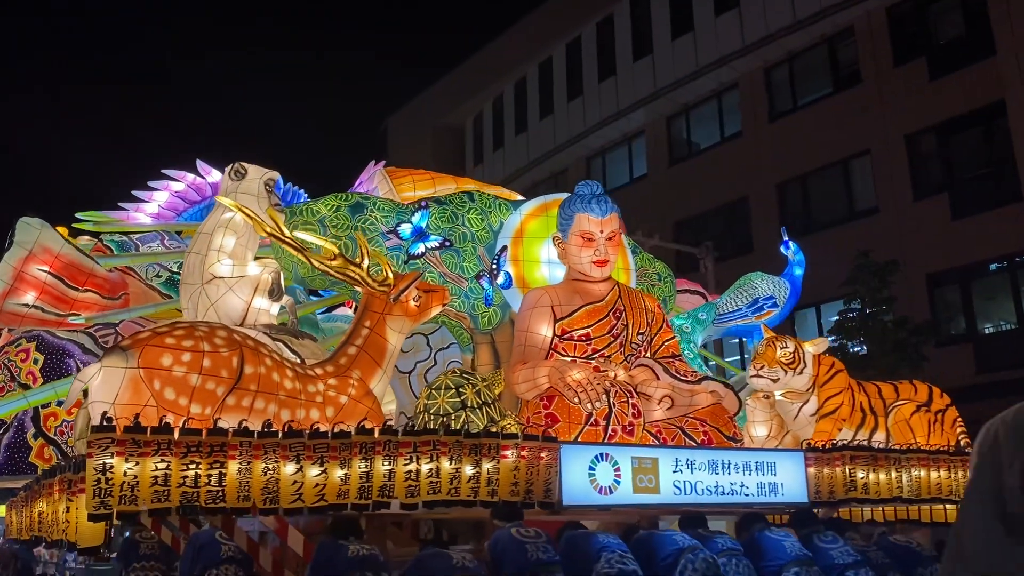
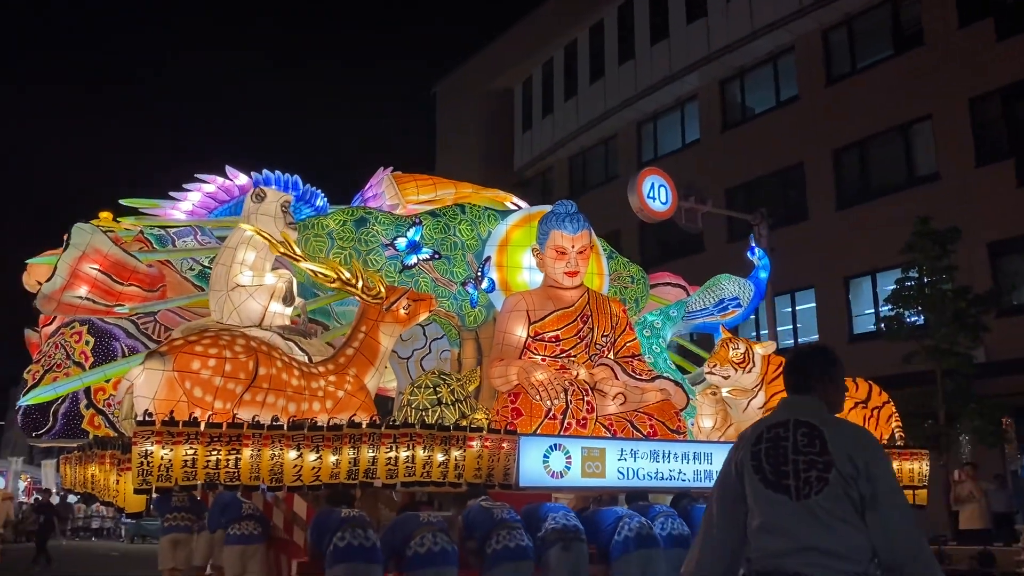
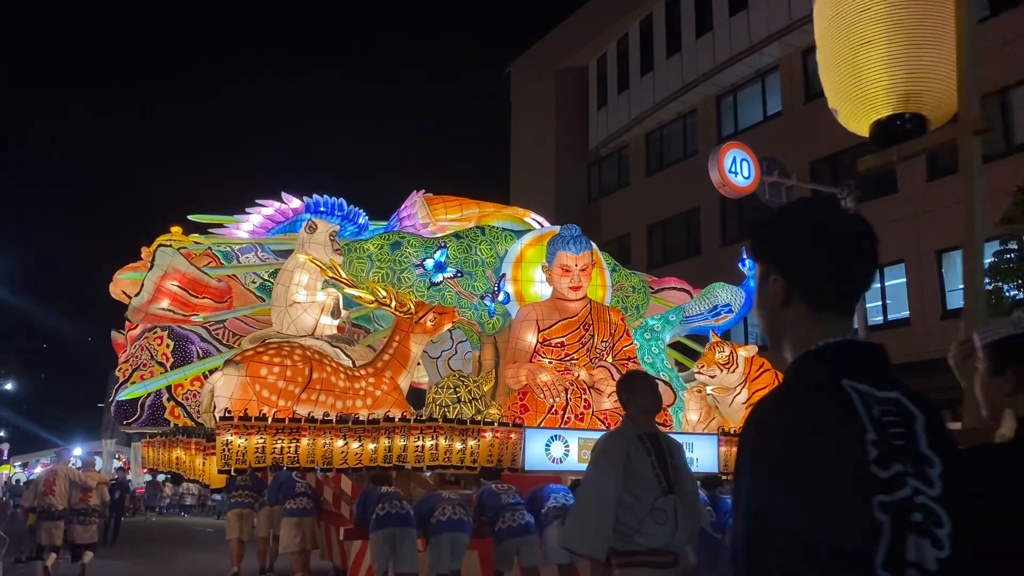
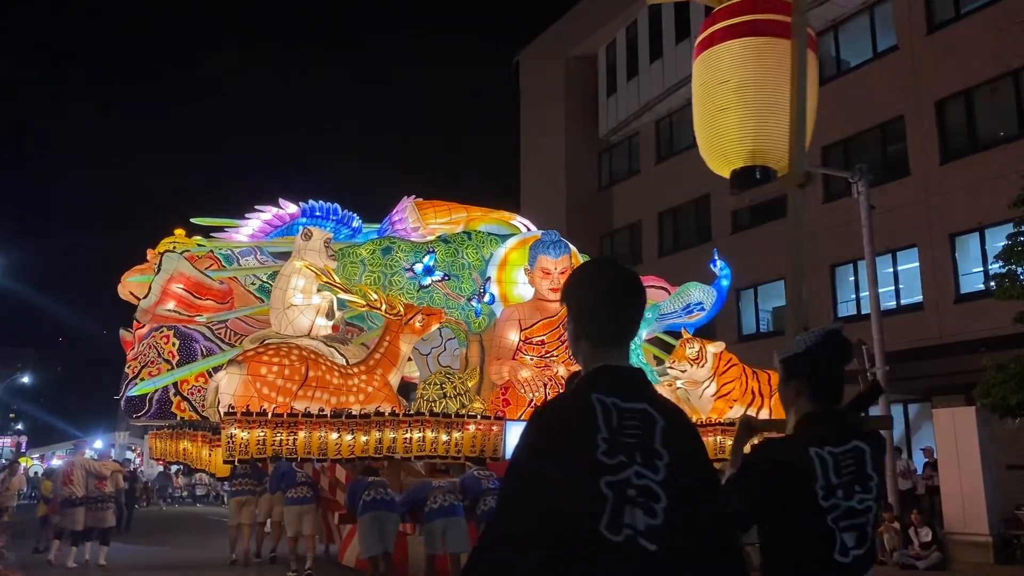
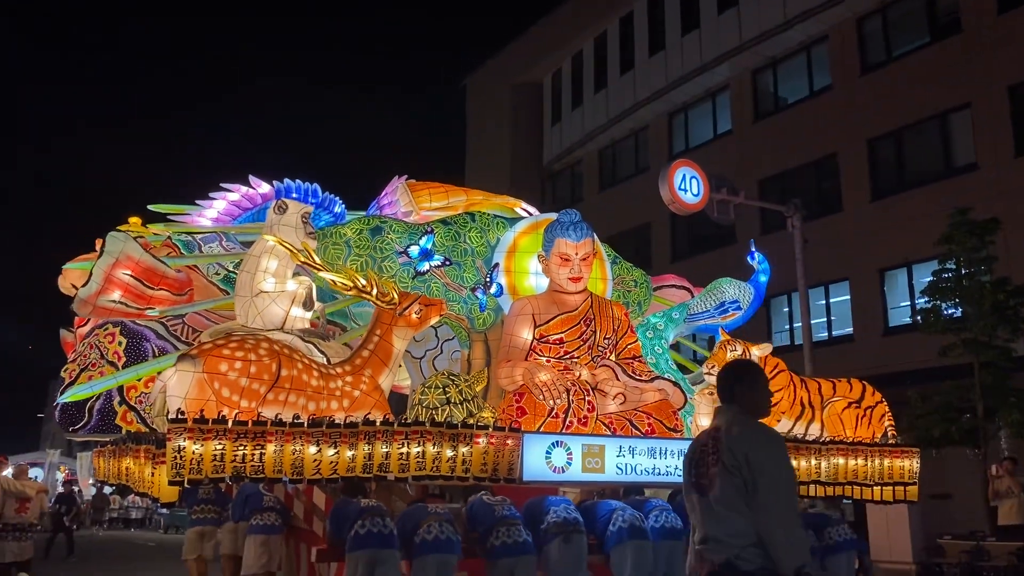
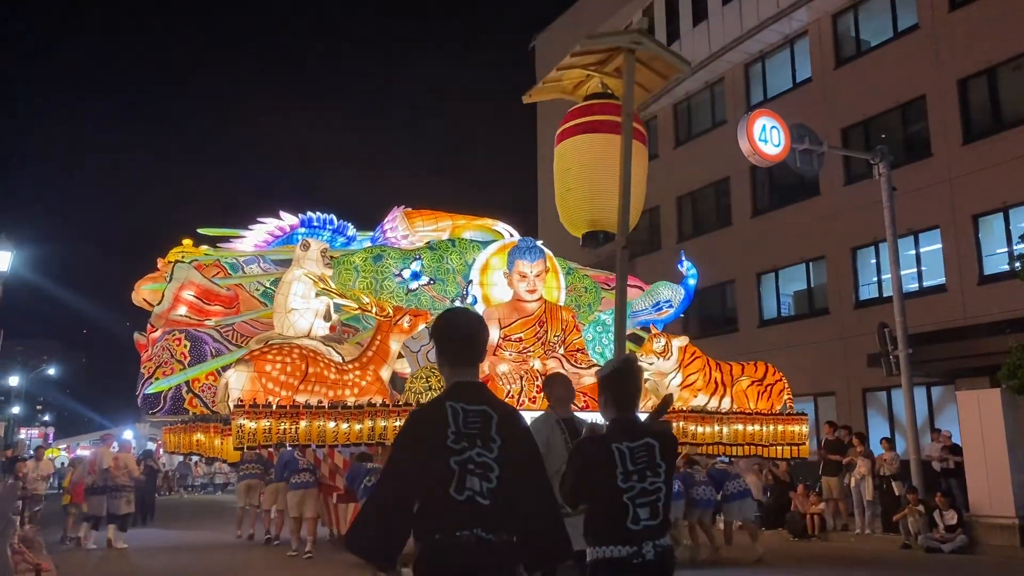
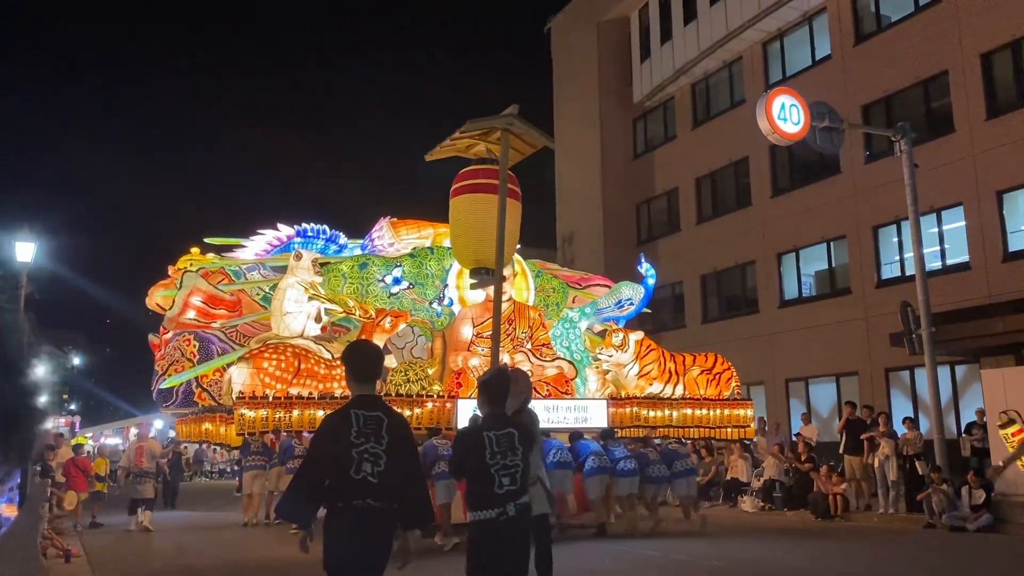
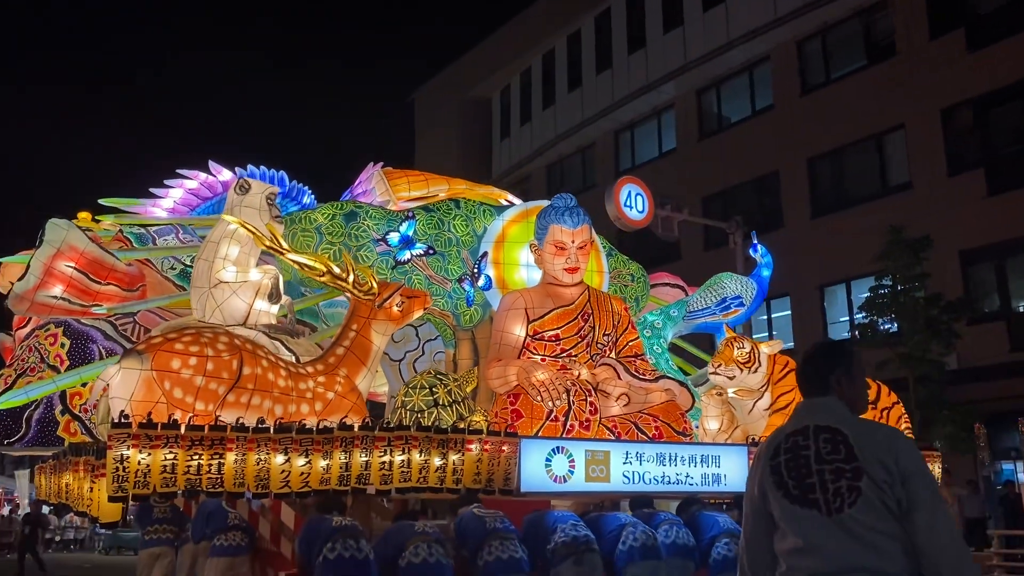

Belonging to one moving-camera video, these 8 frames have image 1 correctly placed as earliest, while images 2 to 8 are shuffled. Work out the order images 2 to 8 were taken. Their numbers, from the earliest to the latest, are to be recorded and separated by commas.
8, 2, 5, 3, 4, 6, 7
